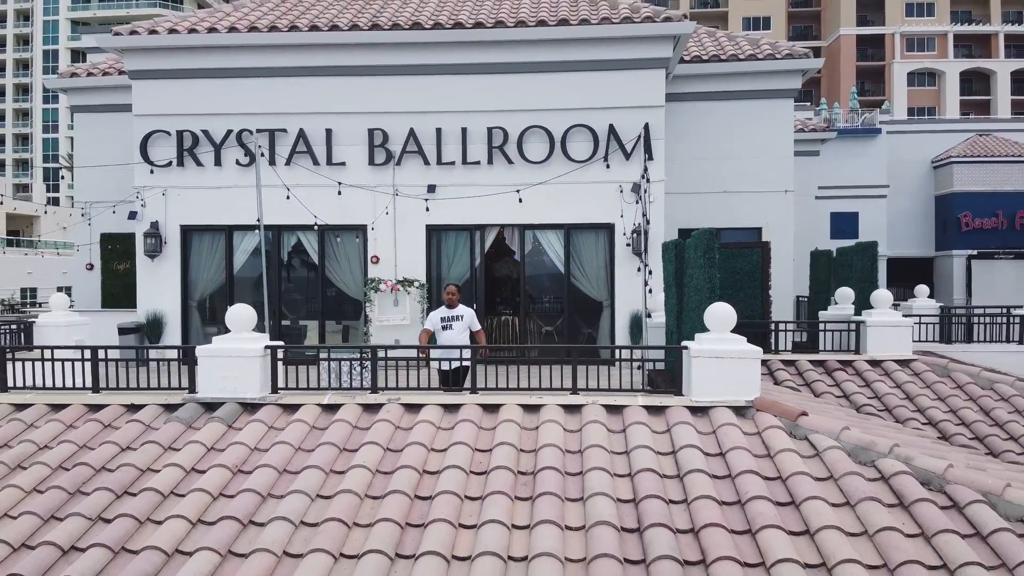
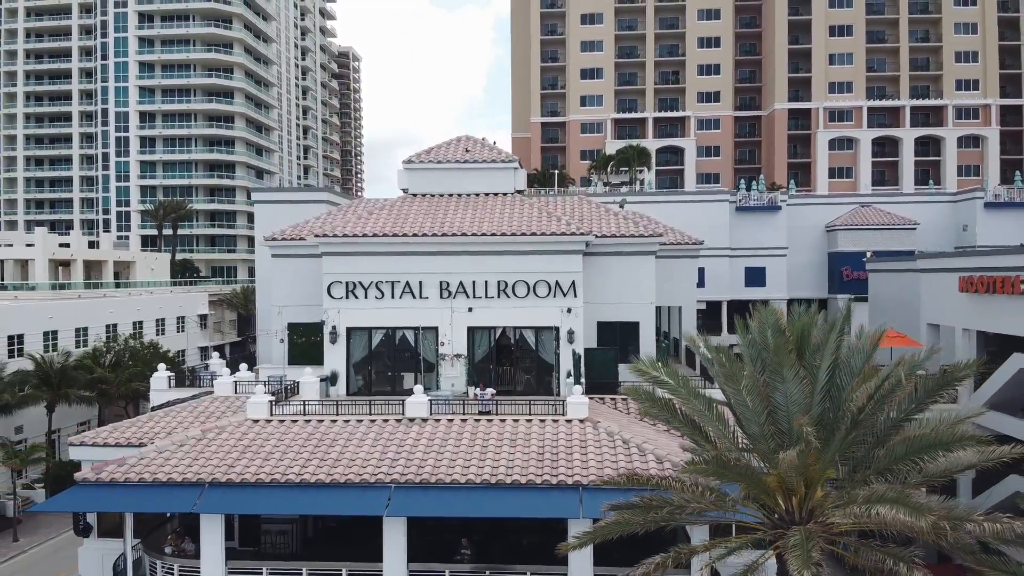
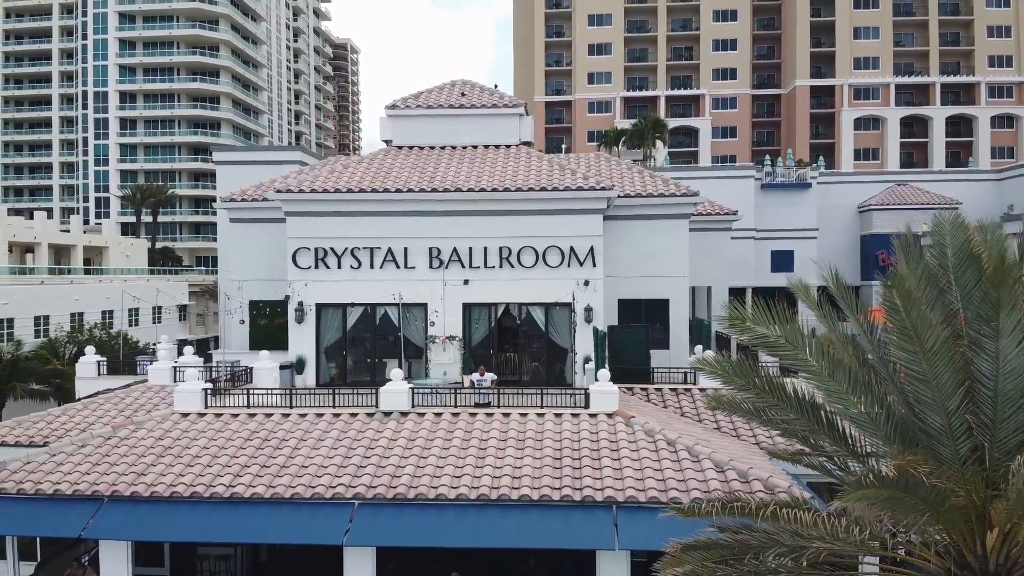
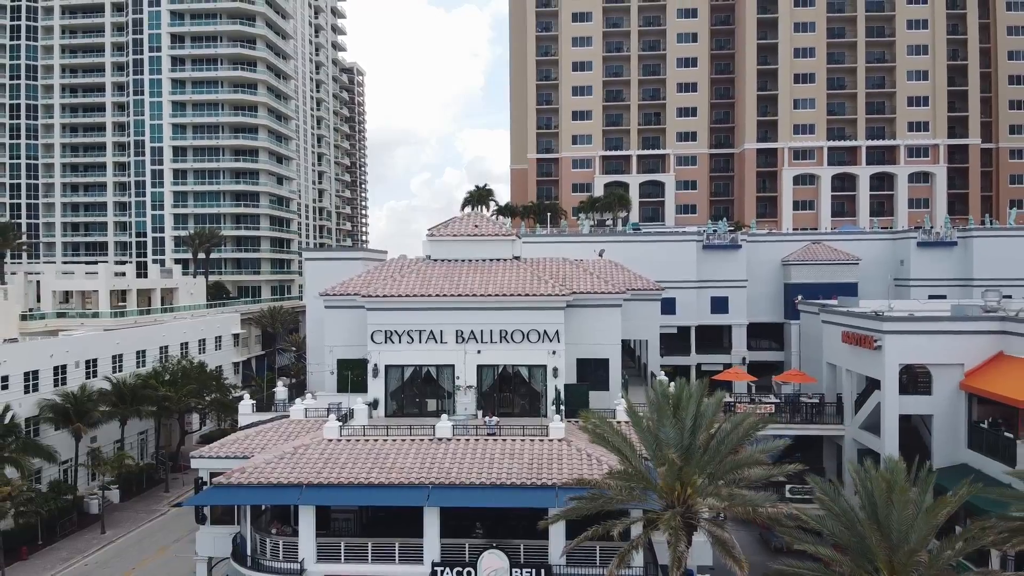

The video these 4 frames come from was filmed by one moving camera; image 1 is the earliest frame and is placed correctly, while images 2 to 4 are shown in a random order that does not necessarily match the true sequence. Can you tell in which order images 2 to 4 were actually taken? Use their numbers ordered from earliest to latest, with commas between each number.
3, 2, 4
